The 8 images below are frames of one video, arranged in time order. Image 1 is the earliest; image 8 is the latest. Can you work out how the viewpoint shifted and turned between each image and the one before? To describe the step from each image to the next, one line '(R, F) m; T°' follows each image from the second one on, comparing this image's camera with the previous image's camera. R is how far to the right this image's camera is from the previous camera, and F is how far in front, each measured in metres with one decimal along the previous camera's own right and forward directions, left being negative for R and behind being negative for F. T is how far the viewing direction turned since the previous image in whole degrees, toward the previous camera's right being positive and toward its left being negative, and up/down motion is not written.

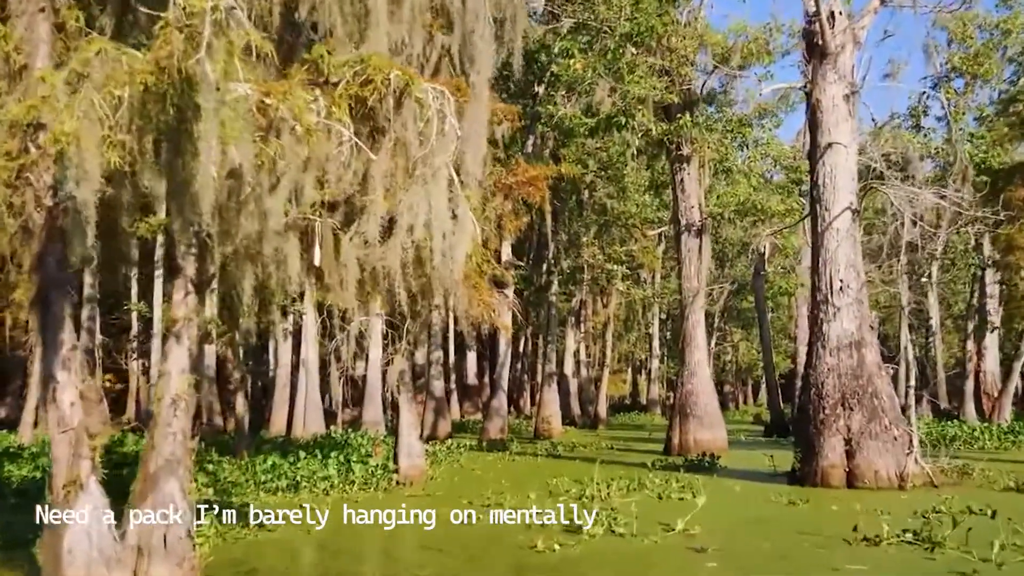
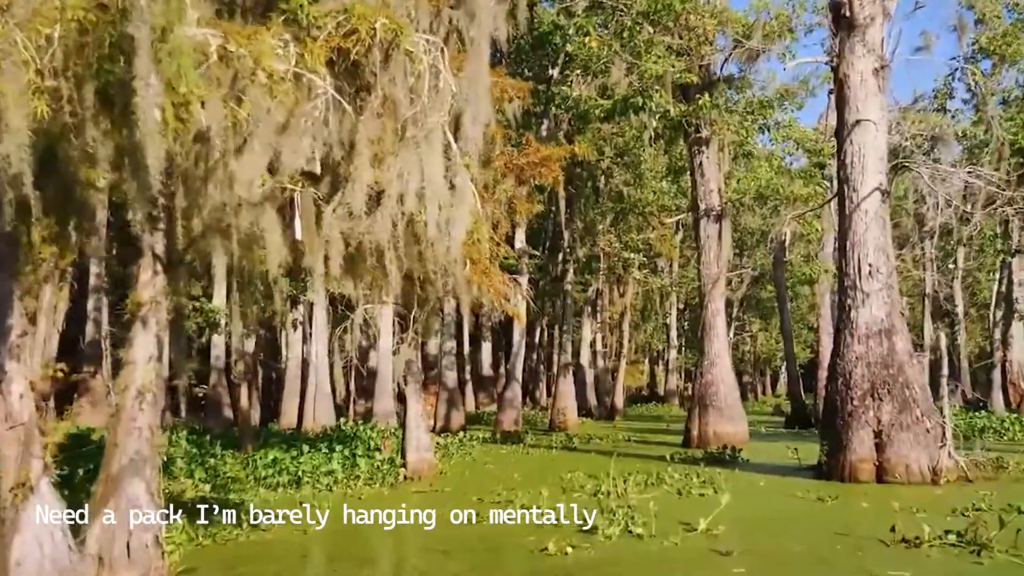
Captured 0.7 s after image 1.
(+0.1, +0.6) m; -1°
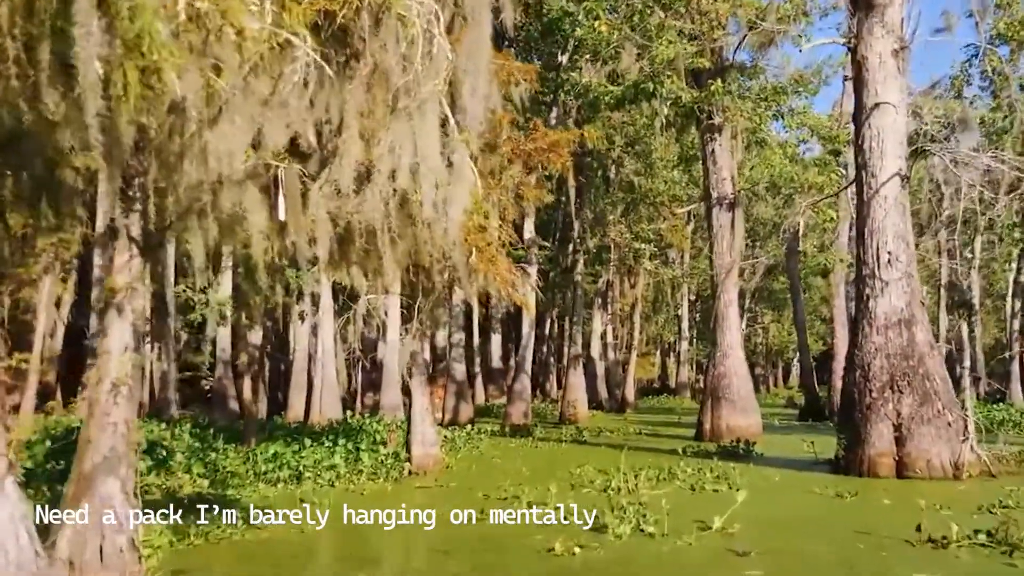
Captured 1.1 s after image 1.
(0.0, +0.4) m; -1°
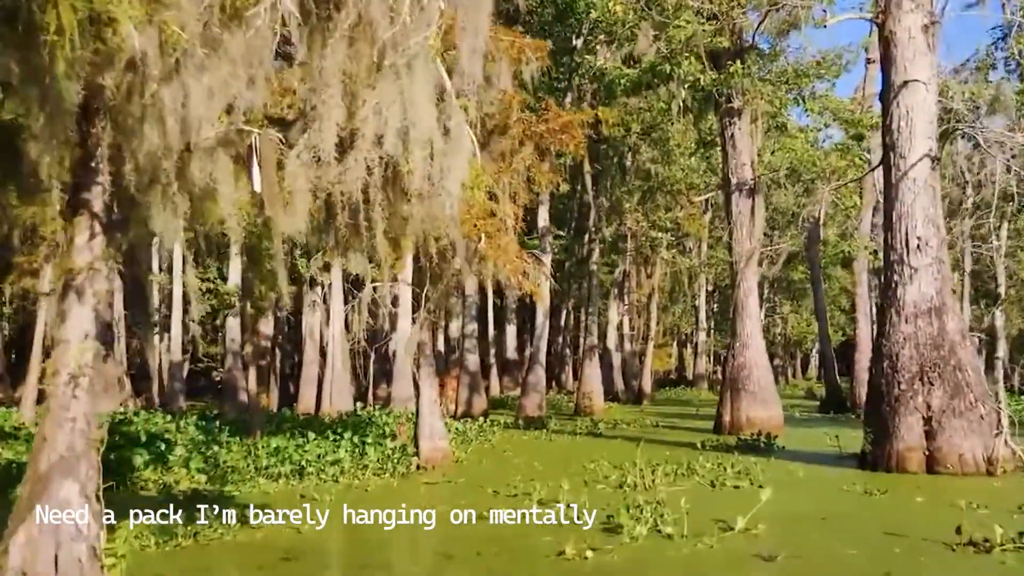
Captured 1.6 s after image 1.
(+0.1, +0.5) m; -1°
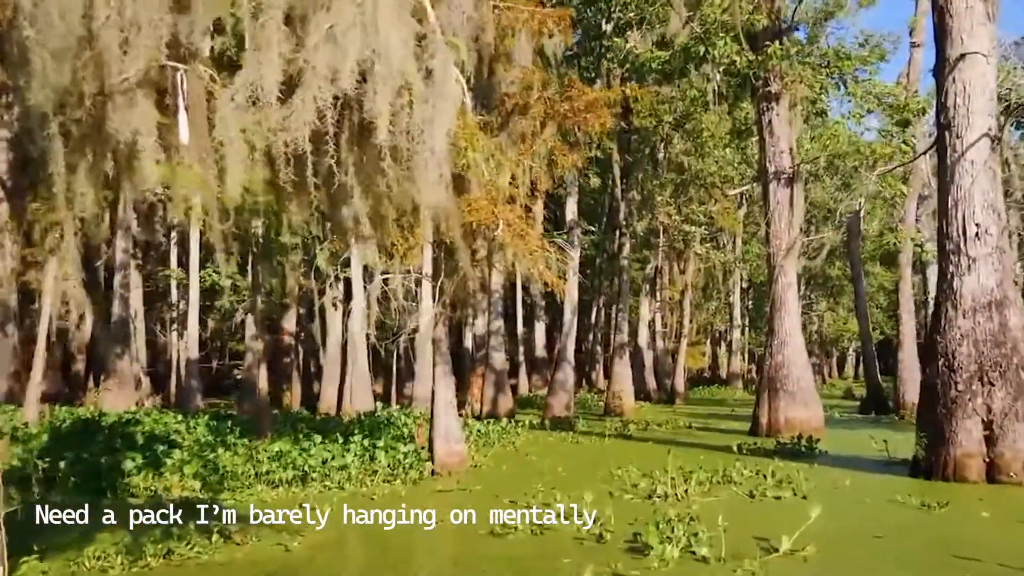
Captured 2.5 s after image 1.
(+0.1, +0.9) m; -2°
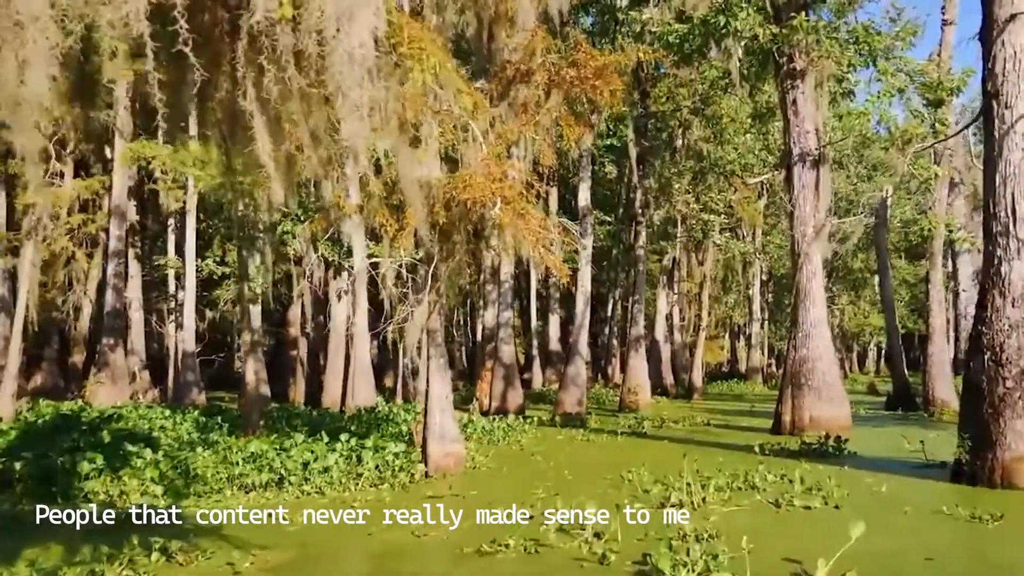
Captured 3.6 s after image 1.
(+0.2, +1.1) m; -1°
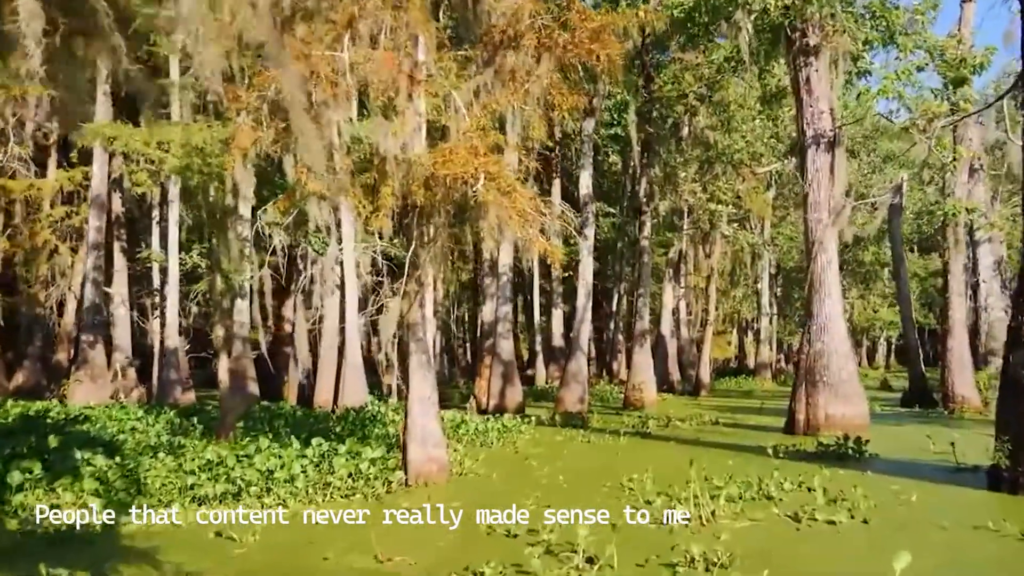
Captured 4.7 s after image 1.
(+0.2, +1.1) m; 0°
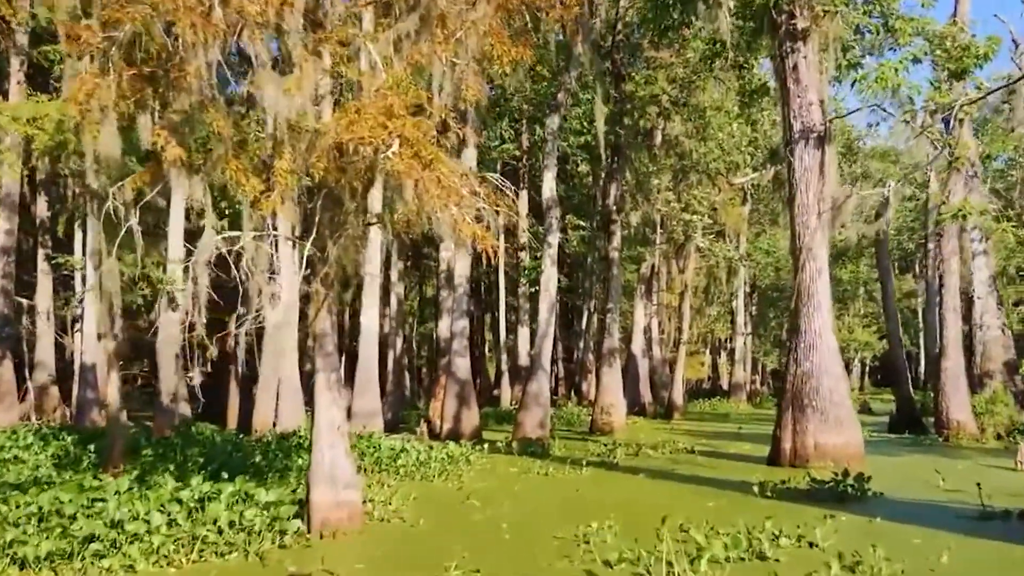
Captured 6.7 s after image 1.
(+0.3, +2.0) m; +2°
